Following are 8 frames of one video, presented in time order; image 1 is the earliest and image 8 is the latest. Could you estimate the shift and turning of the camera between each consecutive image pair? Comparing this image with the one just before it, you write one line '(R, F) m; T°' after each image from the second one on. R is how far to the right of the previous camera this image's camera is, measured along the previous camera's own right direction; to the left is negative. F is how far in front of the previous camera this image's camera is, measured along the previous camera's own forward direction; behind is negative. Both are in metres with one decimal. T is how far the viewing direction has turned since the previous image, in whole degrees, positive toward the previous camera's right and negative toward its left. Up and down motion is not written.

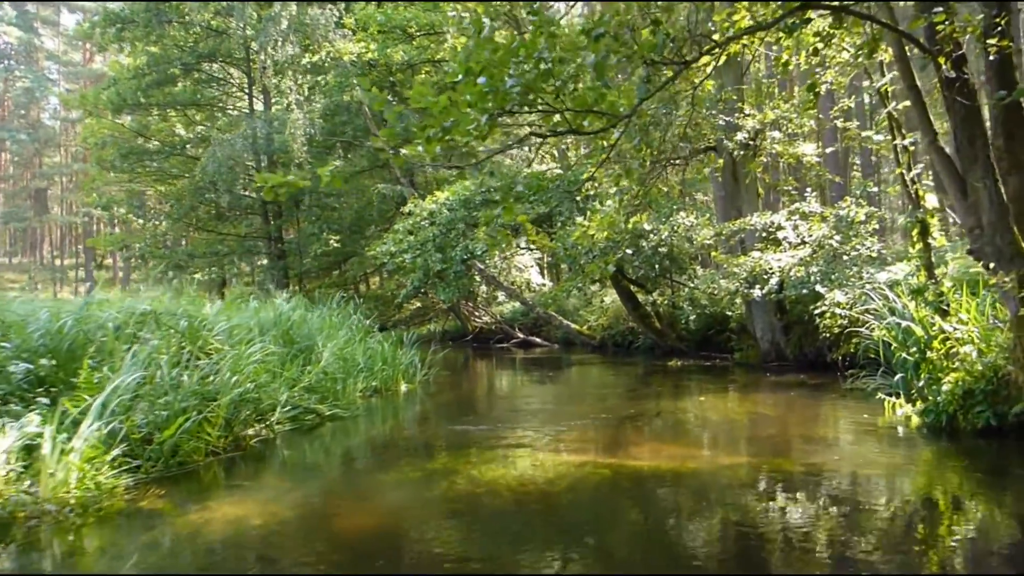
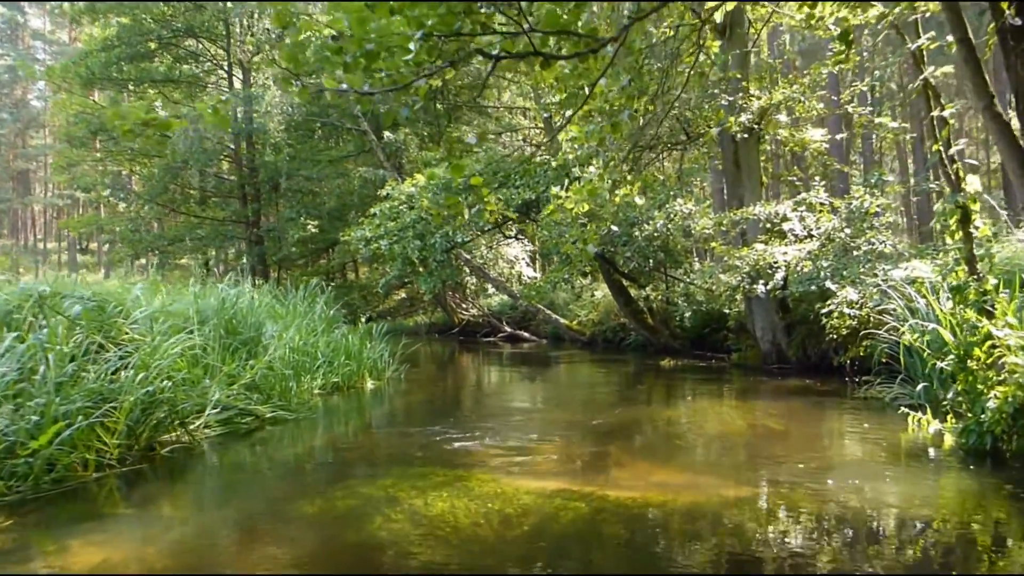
(+0.1, +0.8) m; 0°
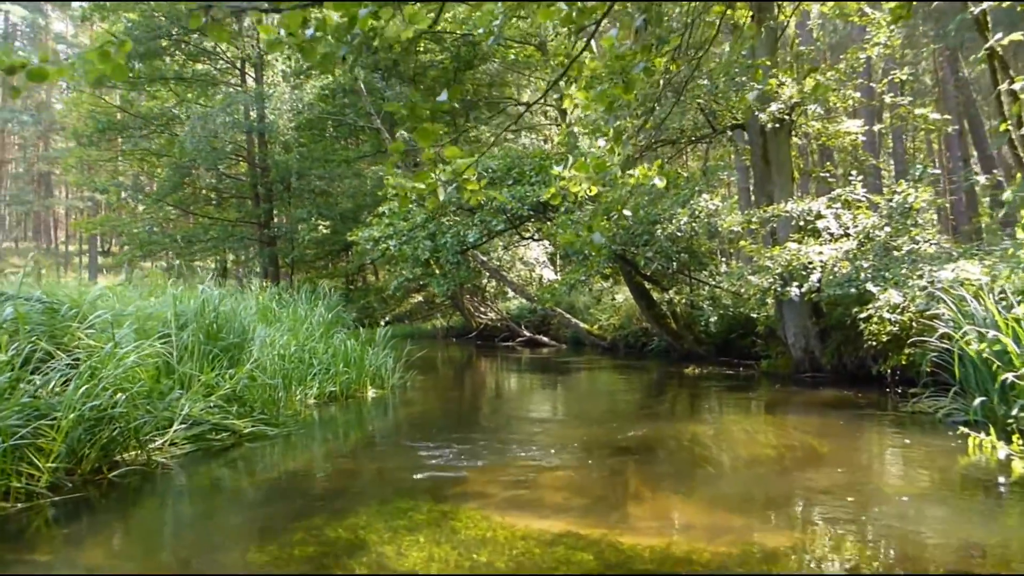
(+0.1, +0.6) m; -1°
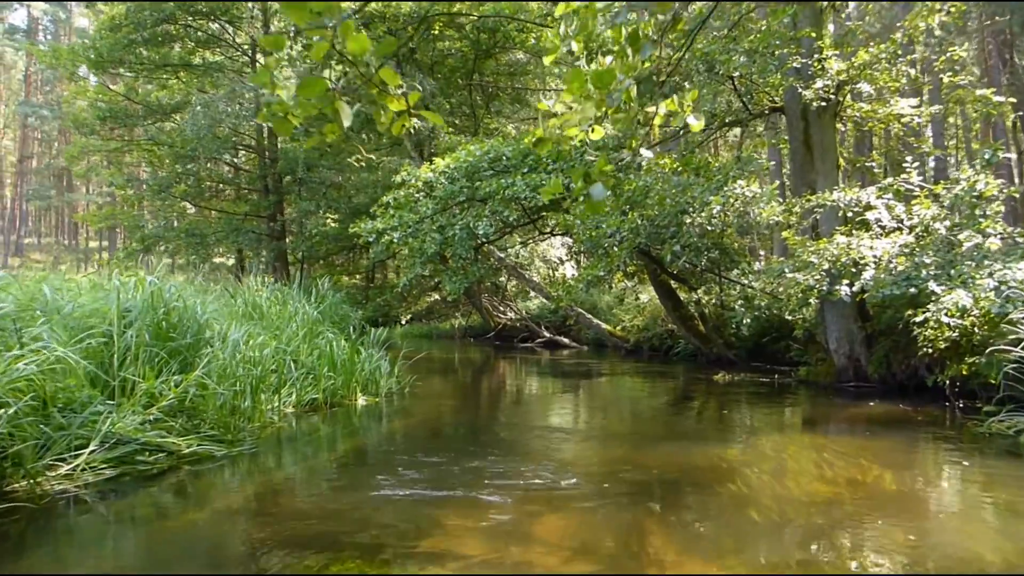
(+0.1, +0.8) m; -2°
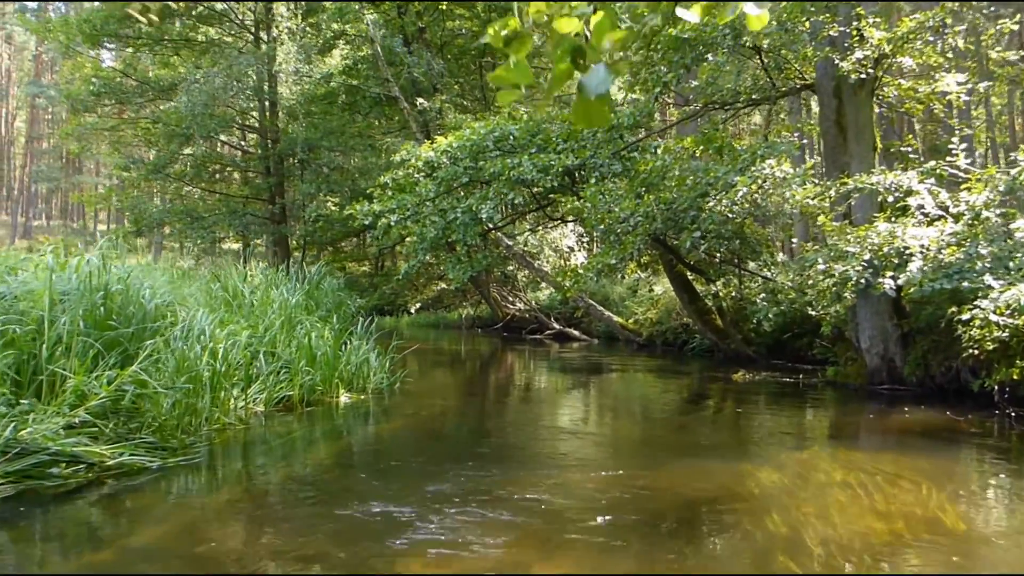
(+0.1, +0.6) m; -1°
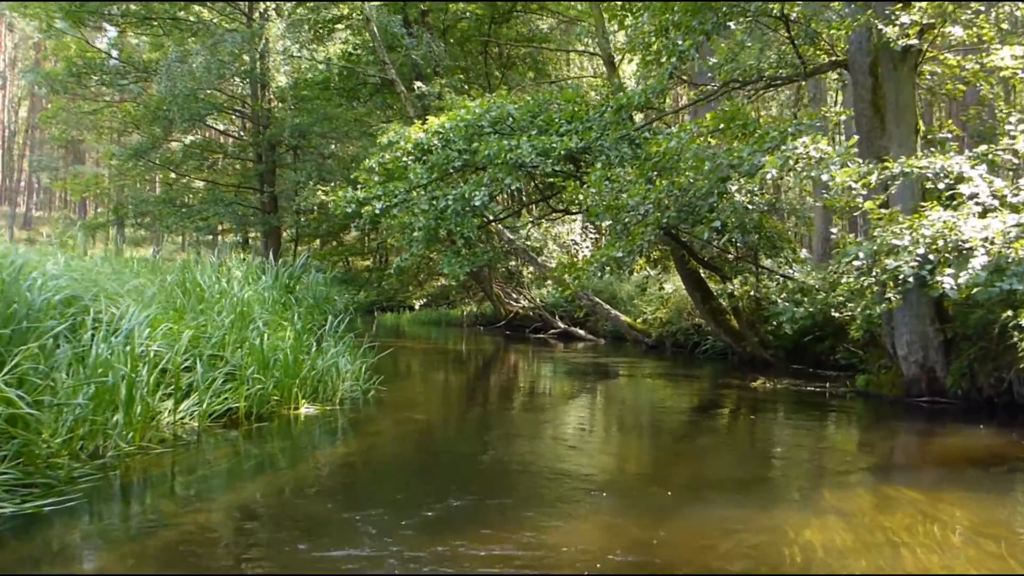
(+0.1, +0.8) m; -1°
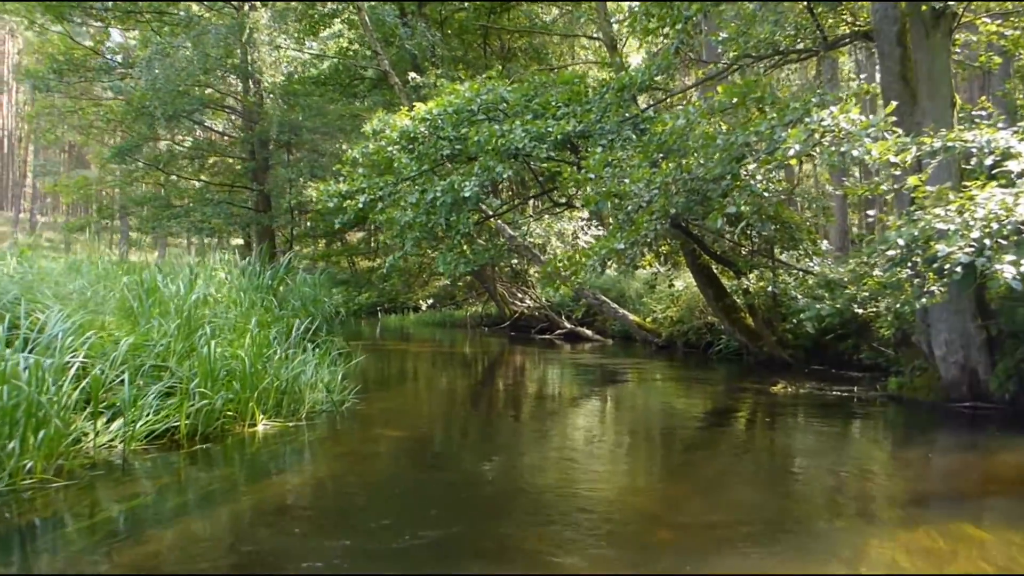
(+0.1, +0.6) m; -1°
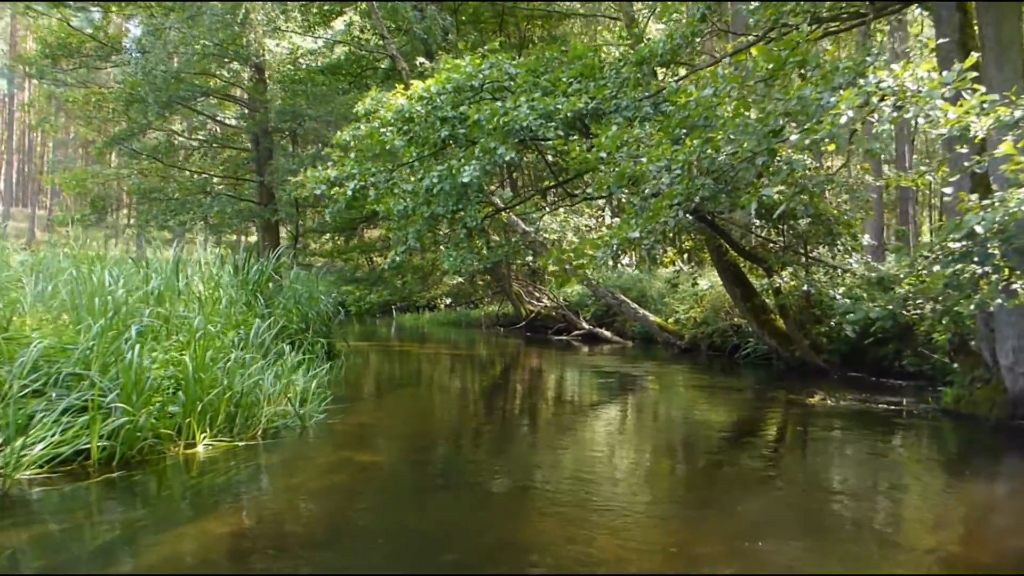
(+0.1, +0.7) m; -1°
